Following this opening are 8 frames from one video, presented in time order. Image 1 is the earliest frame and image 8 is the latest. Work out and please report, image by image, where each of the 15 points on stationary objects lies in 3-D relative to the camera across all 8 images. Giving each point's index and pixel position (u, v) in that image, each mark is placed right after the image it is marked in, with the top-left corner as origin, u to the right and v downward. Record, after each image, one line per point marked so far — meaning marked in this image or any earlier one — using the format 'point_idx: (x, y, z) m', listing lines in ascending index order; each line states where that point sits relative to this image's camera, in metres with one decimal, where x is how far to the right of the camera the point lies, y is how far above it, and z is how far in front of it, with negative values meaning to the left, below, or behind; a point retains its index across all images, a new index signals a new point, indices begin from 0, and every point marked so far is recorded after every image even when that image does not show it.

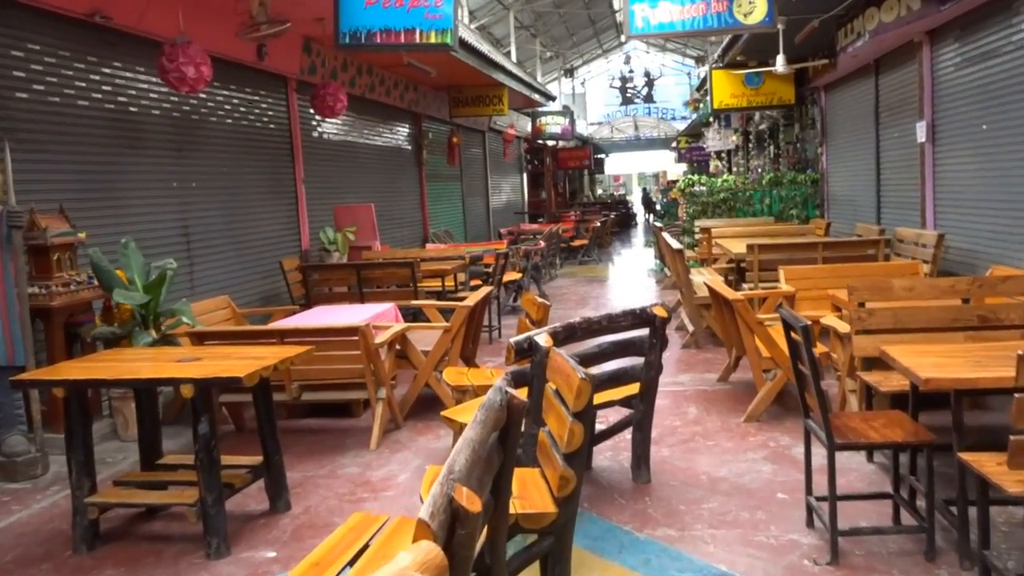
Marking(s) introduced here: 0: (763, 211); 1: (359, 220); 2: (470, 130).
0: (+3.5, +1.1, +12.1) m
1: (-1.7, +0.7, +9.3) m
2: (-0.8, +3.0, +16.3) m
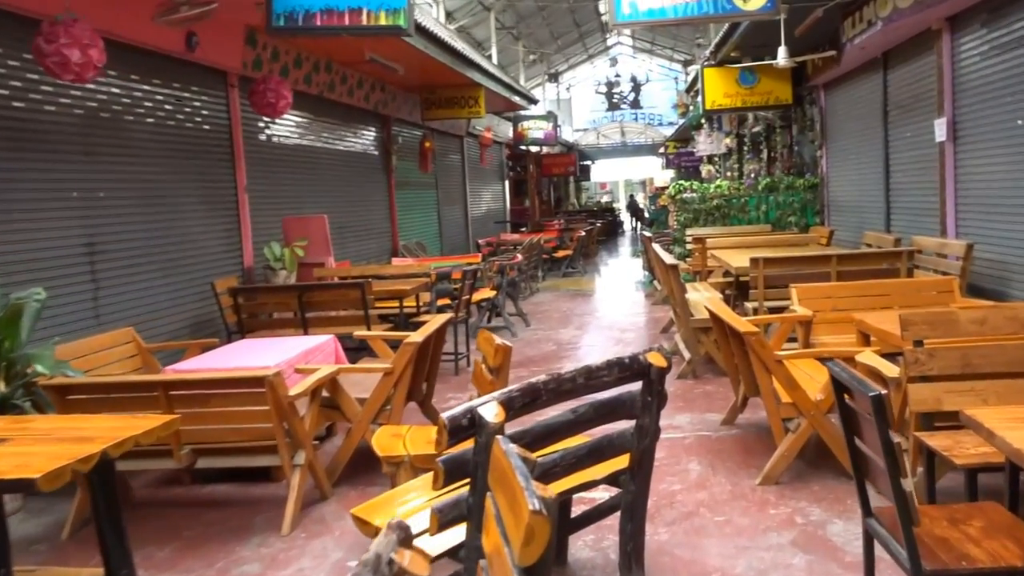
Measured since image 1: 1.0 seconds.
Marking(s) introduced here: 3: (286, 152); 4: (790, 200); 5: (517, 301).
0: (+3.2, +0.9, +11.2) m
1: (-1.9, +0.5, +8.3) m
2: (-1.2, +2.7, +15.4) m
3: (-2.4, +1.5, +9.3) m
4: (+3.6, +1.1, +11.1) m
5: (+0.1, -0.2, +9.2) m
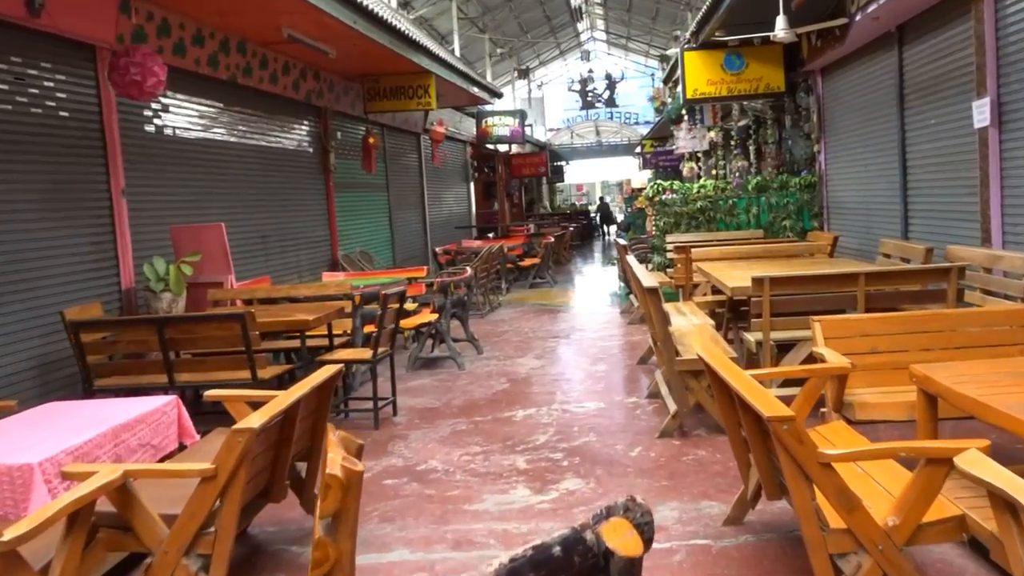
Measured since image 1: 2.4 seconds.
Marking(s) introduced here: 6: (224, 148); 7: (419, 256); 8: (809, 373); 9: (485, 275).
0: (+2.7, +0.7, +9.8) m
1: (-2.4, +0.3, +6.8) m
2: (-1.8, +2.5, +13.9) m
3: (-2.9, +1.3, +7.8) m
4: (+3.1, +1.0, +9.7) m
5: (-0.4, -0.3, +7.7) m
6: (-2.8, +1.3, +8.4) m
7: (-1.6, +0.5, +14.6) m
8: (+1.1, -0.3, +3.3) m
9: (-0.4, +0.2, +10.9) m
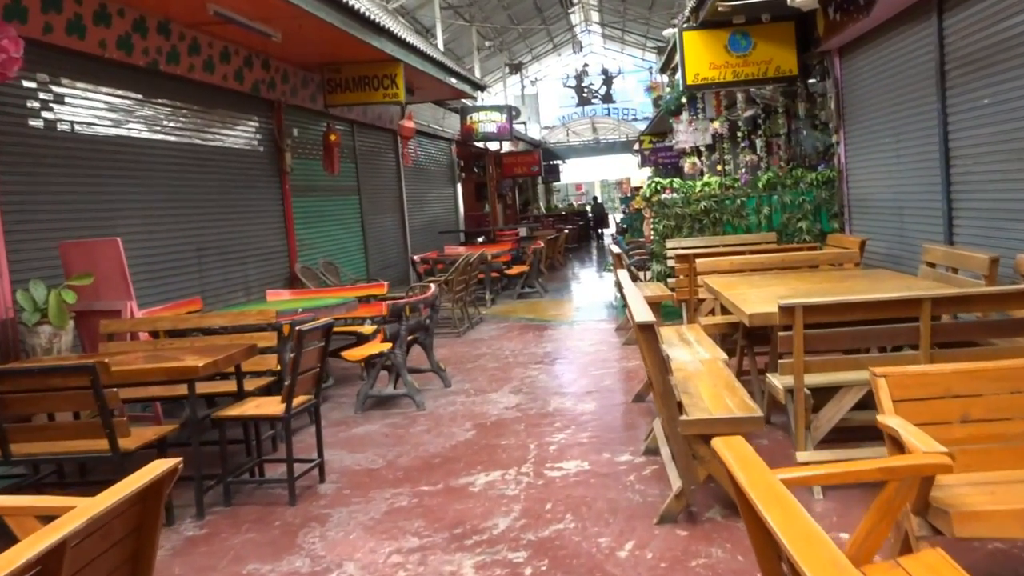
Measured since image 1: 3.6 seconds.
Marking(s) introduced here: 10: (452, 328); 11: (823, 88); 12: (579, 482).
0: (+2.5, +0.6, +8.6) m
1: (-2.6, +0.1, +5.6) m
2: (-2.0, +2.3, +12.7) m
3: (-3.1, +1.1, +6.6) m
4: (+2.8, +0.9, +8.5) m
5: (-0.6, -0.5, +6.5) m
6: (-3.0, +1.2, +7.2) m
7: (-1.8, +0.4, +13.4) m
8: (+0.9, -0.5, +2.1) m
9: (-0.6, 0.0, +9.7) m
10: (-0.7, -0.5, +9.8) m
11: (+3.2, +2.1, +8.8) m
12: (+0.3, -0.9, +4.1) m
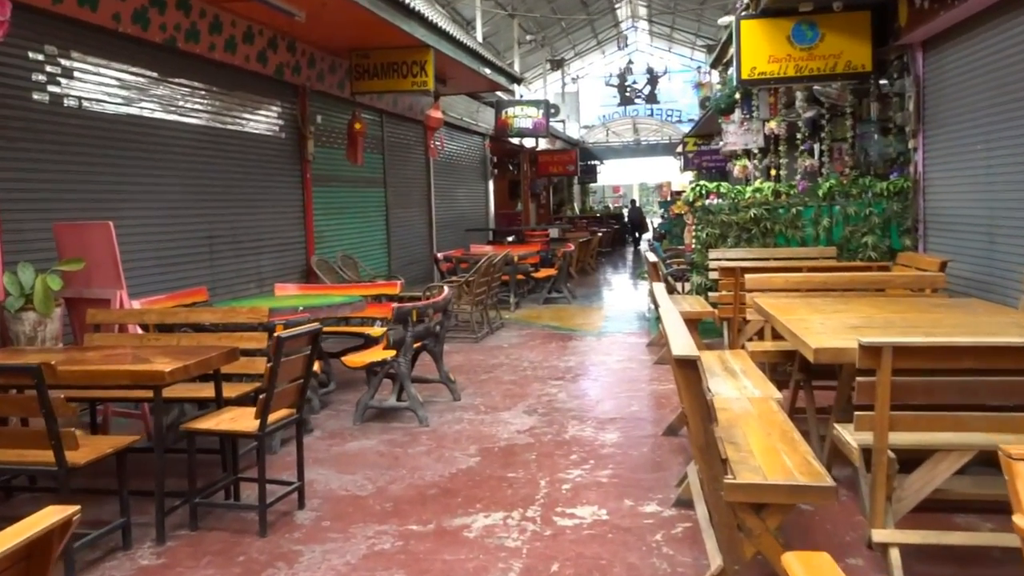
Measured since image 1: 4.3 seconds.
0: (+2.7, +0.5, +7.9) m
1: (-2.5, +0.2, +5.0) m
2: (-1.5, +2.4, +12.1) m
3: (-2.9, +1.2, +6.0) m
4: (+3.1, +0.7, +7.8) m
5: (-0.5, -0.5, +5.9) m
6: (-2.8, +1.3, +6.7) m
7: (-1.3, +0.4, +12.8) m
8: (+0.9, -0.6, +1.4) m
9: (-0.3, 0.0, +9.0) m
10: (-0.4, -0.5, +9.1) m
11: (+3.5, +1.8, +8.1) m
12: (+0.3, -1.0, +3.4) m
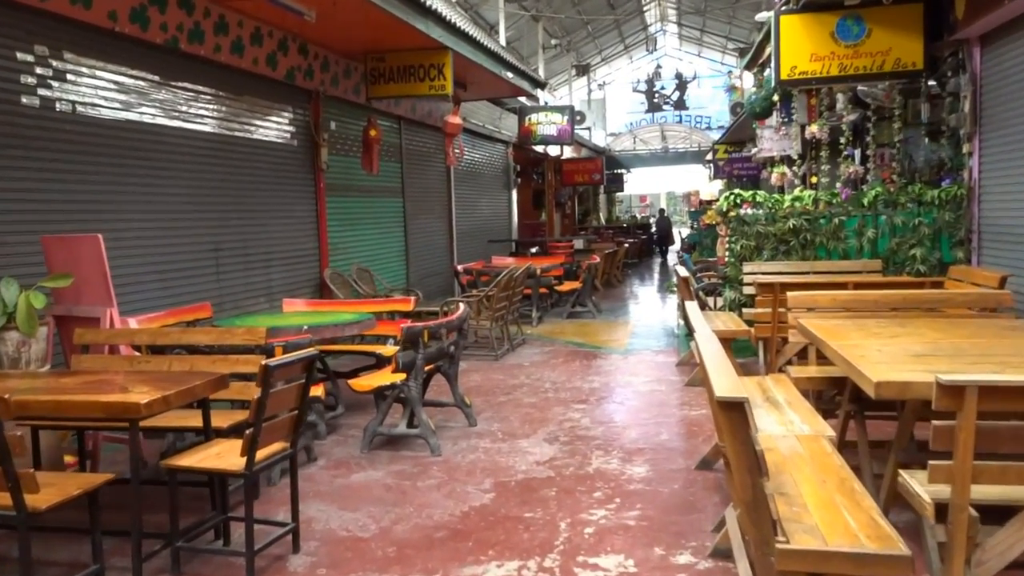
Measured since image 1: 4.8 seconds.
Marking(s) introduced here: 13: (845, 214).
0: (+2.9, +0.3, +7.4) m
1: (-2.4, +0.1, +4.7) m
2: (-1.2, +2.2, +11.8) m
3: (-2.8, +1.1, +5.7) m
4: (+3.3, +0.5, +7.3) m
5: (-0.3, -0.6, +5.5) m
6: (-2.6, +1.1, +6.4) m
7: (-1.0, +0.2, +12.4) m
8: (+0.9, -0.6, +1.0) m
9: (-0.1, -0.2, +8.6) m
10: (-0.2, -0.6, +8.7) m
11: (+3.7, +1.7, +7.6) m
12: (+0.4, -1.1, +3.0) m
13: (+2.8, +0.6, +7.5) m
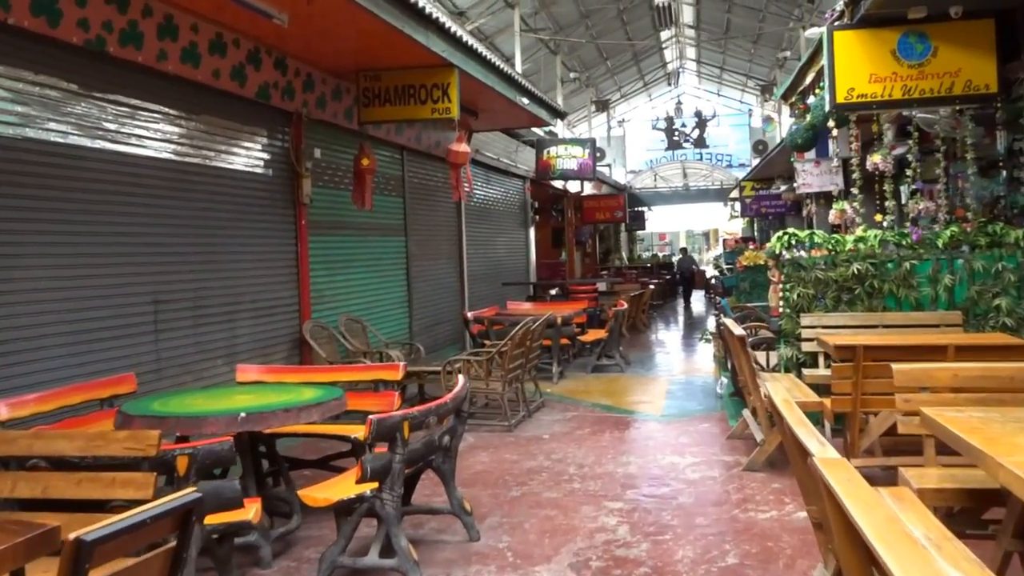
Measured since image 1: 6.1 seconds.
0: (+3.0, -0.1, +5.9) m
1: (-2.3, -0.2, +3.4) m
2: (-1.0, +1.6, +10.5) m
3: (-2.7, +0.7, +4.4) m
4: (+3.4, +0.2, +5.8) m
5: (-0.3, -1.0, +4.1) m
6: (-2.5, +0.8, +5.1) m
7: (-0.8, -0.4, +11.0) m
8: (+0.8, -0.7, -0.5) m
9: (0.0, -0.6, +7.2) m
10: (-0.1, -1.1, +7.3) m
11: (+3.8, +1.3, +6.1) m
12: (+0.4, -1.3, +1.5) m
13: (+2.9, +0.2, +6.1) m
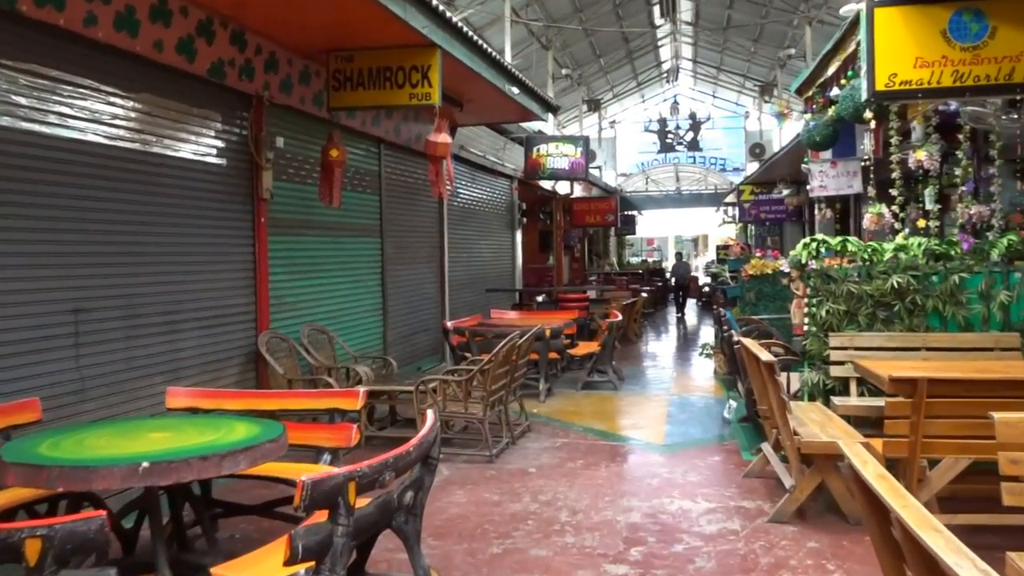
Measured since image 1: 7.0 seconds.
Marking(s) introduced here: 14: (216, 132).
0: (+2.9, -0.2, +5.1) m
1: (-2.4, -0.2, +2.5) m
2: (-1.2, +1.5, +9.6) m
3: (-2.8, +0.7, +3.5) m
4: (+3.3, 0.0, +5.0) m
5: (-0.3, -1.0, +3.2) m
6: (-2.6, +0.7, +4.2) m
7: (-1.0, -0.5, +10.2) m
8: (+0.9, -0.8, -1.3) m
9: (-0.1, -0.7, +6.4) m
10: (-0.2, -1.2, +6.4) m
11: (+3.7, +1.2, +5.4) m
12: (+0.4, -1.3, +0.7) m
13: (+2.8, +0.1, +5.3) m
14: (-2.1, +1.1, +6.2) m
